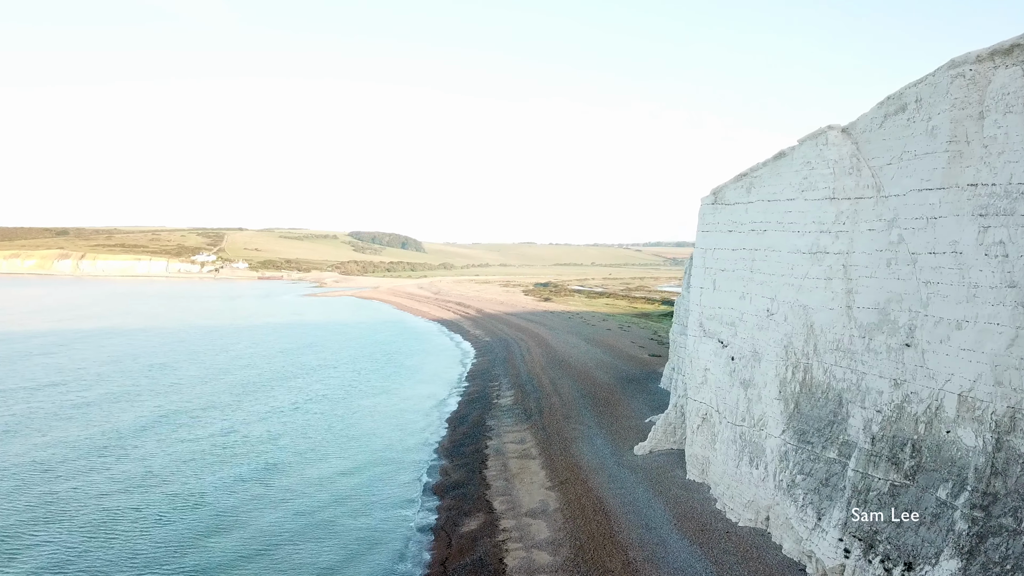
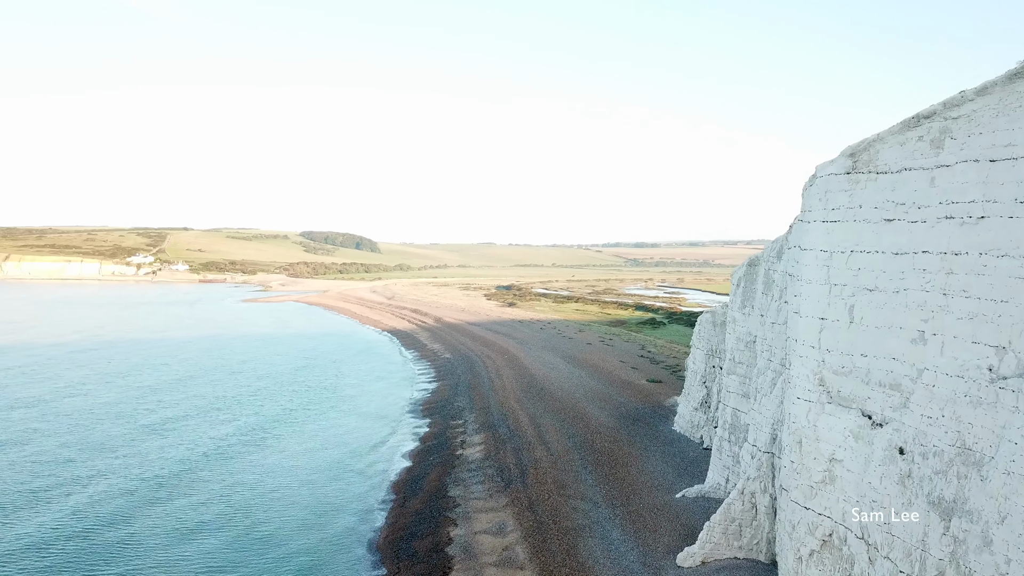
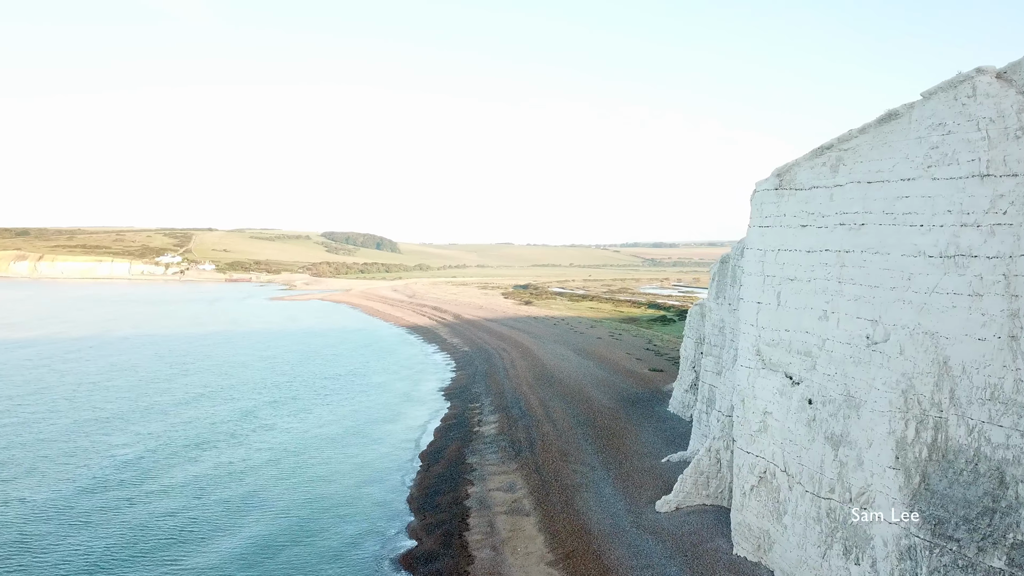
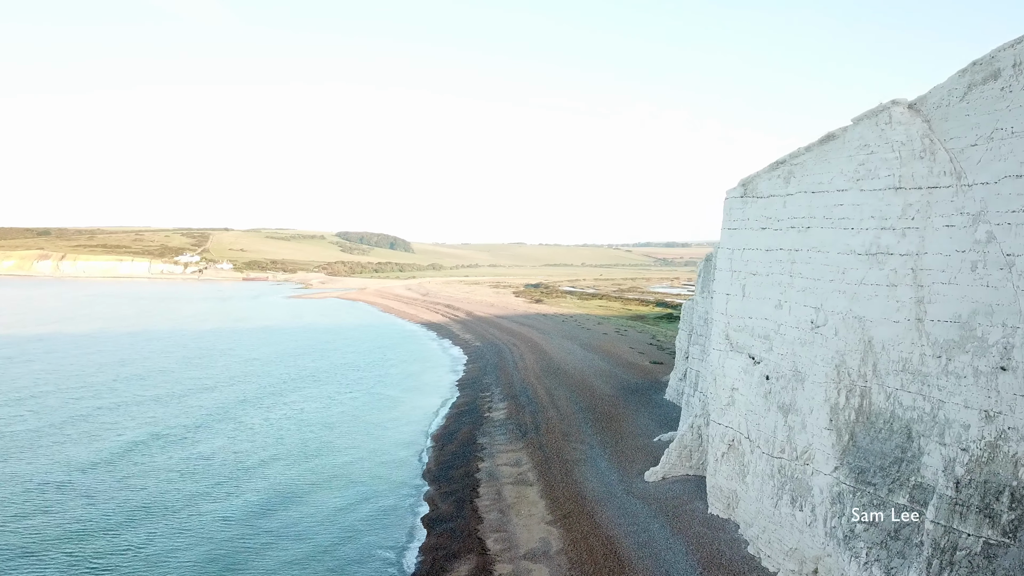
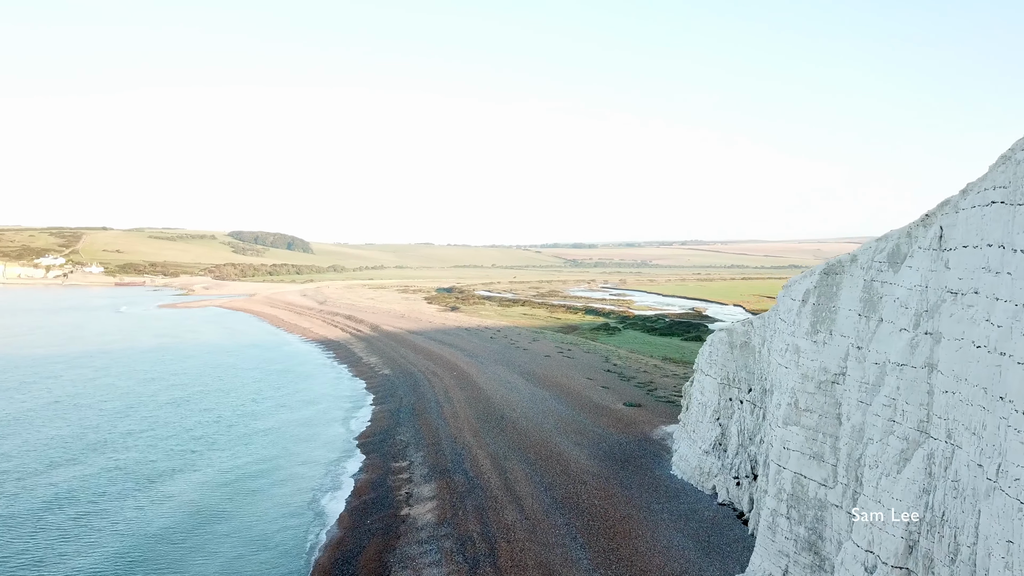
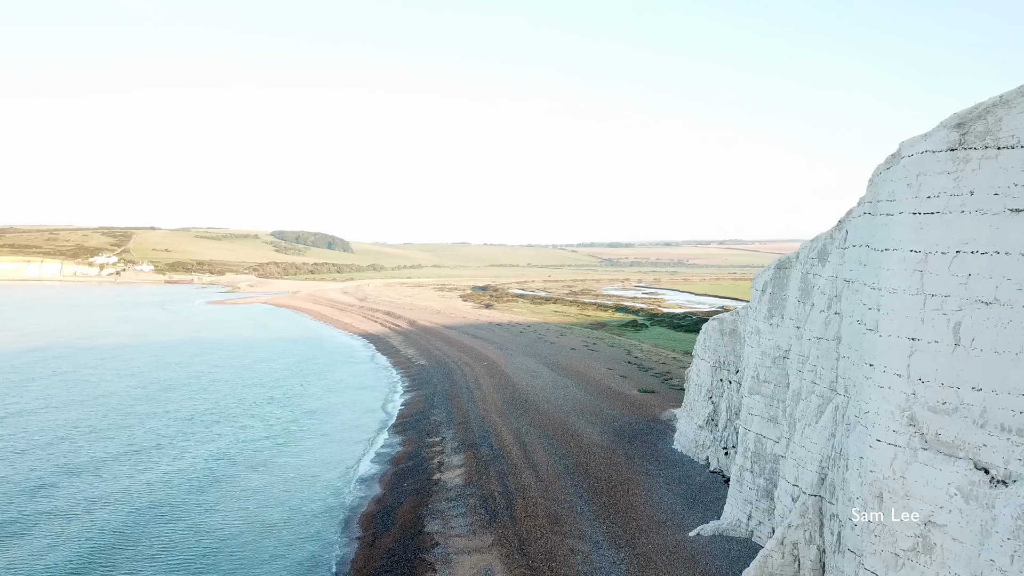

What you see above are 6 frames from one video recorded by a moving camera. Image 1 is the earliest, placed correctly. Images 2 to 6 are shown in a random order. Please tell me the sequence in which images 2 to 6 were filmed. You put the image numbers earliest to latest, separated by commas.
4, 3, 2, 6, 5
